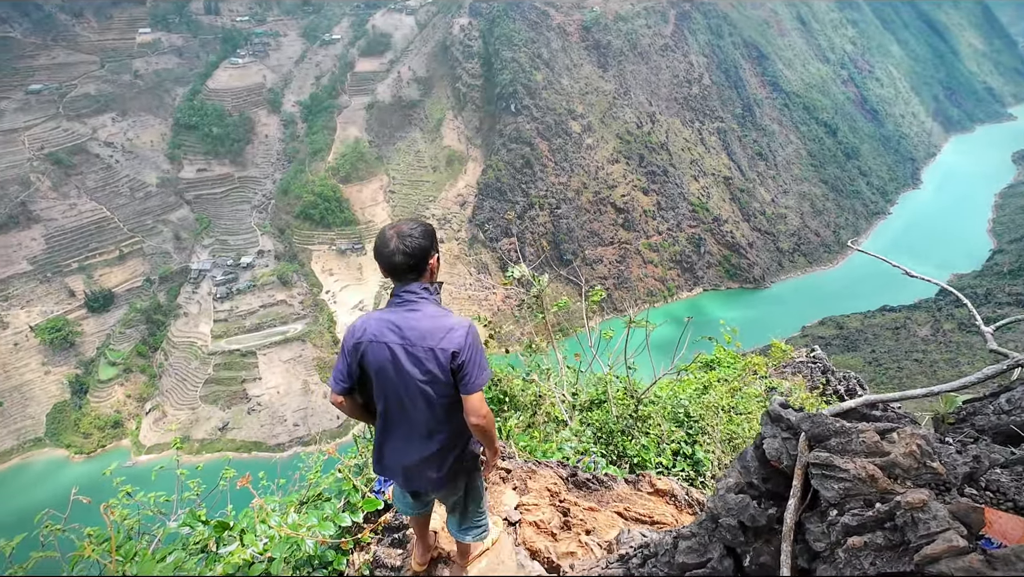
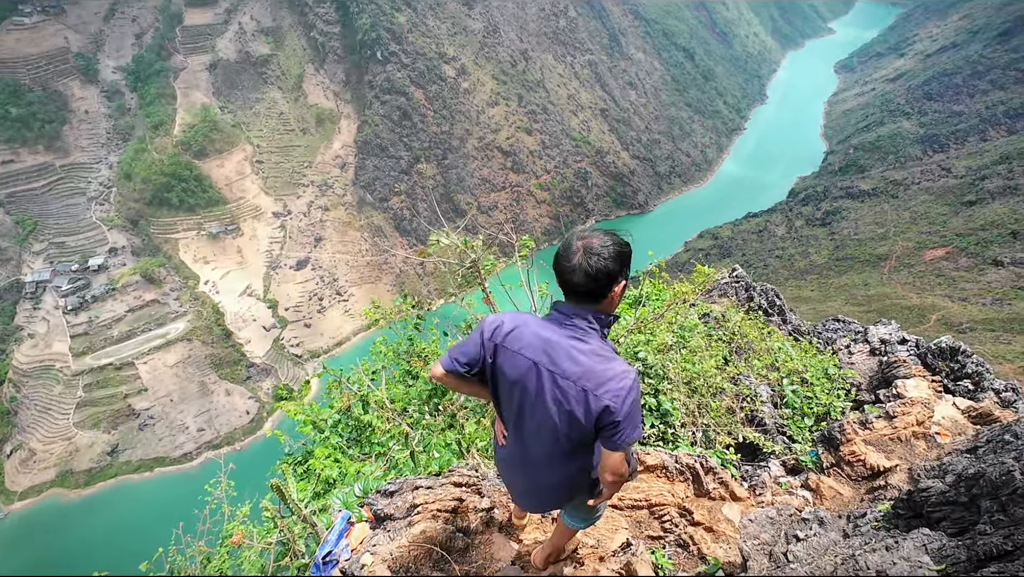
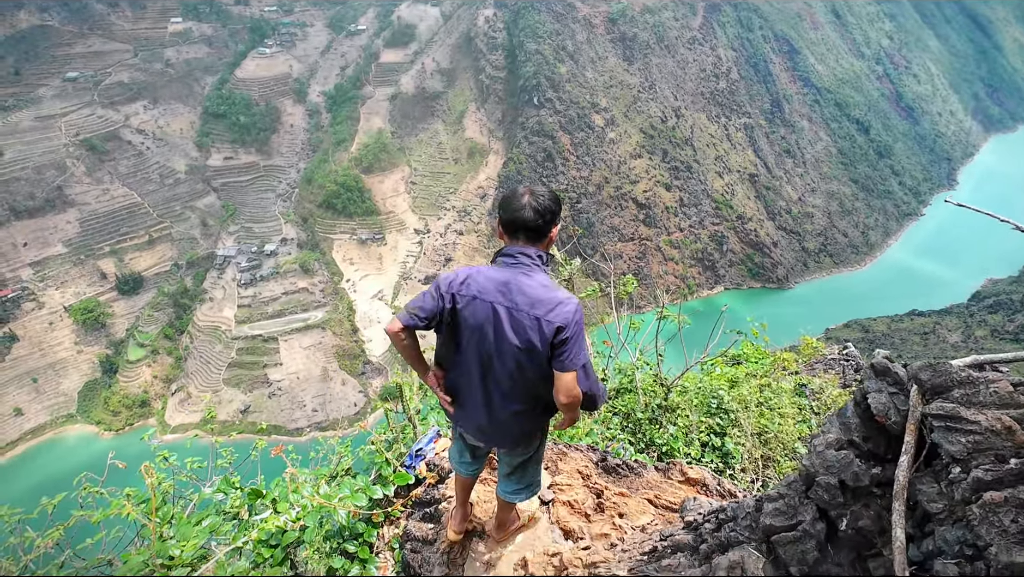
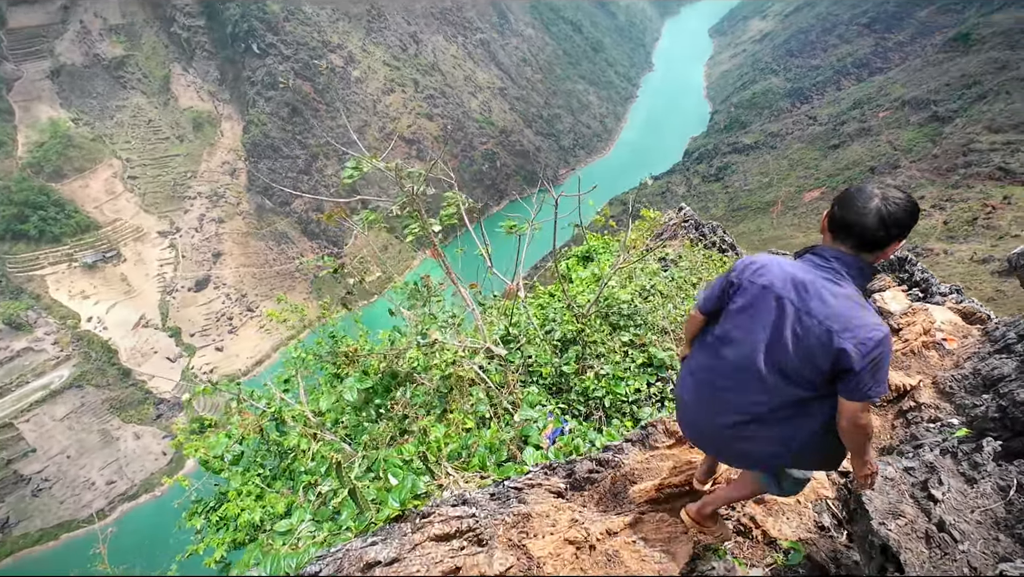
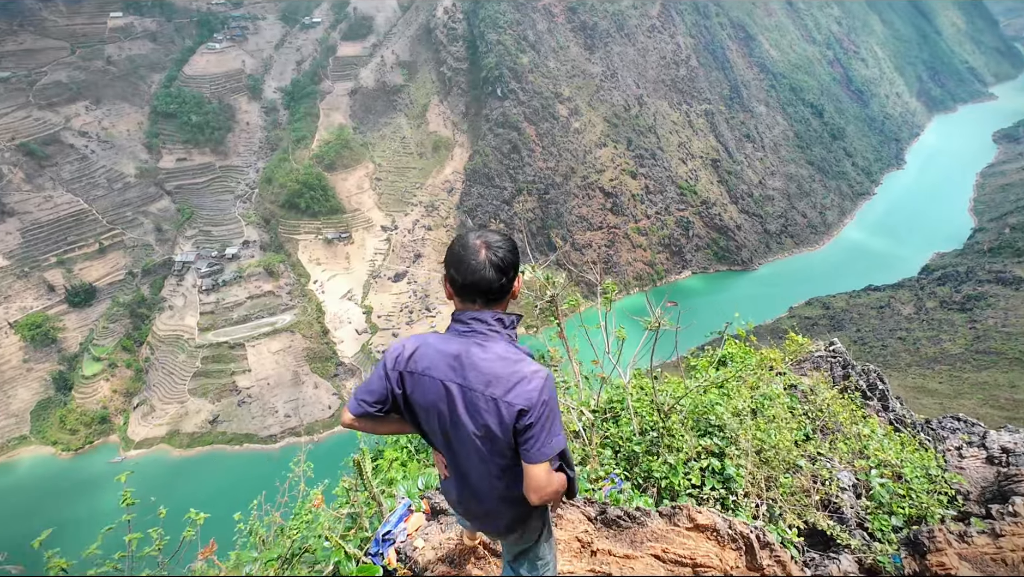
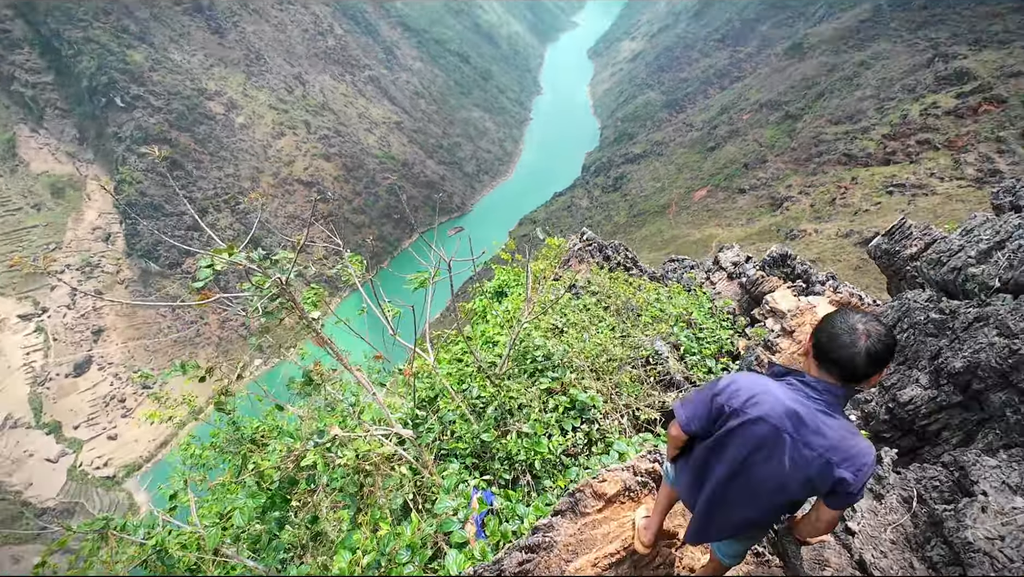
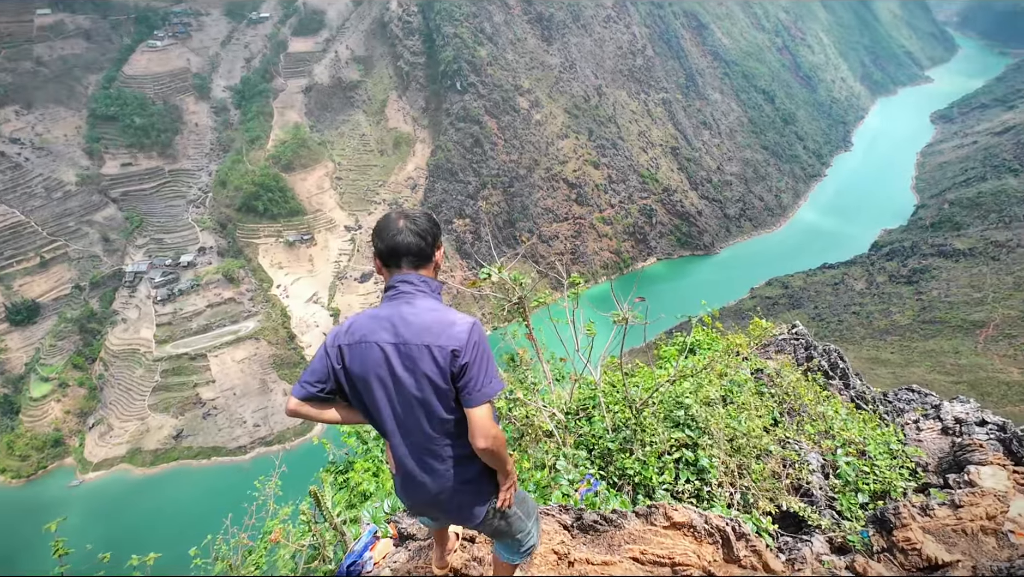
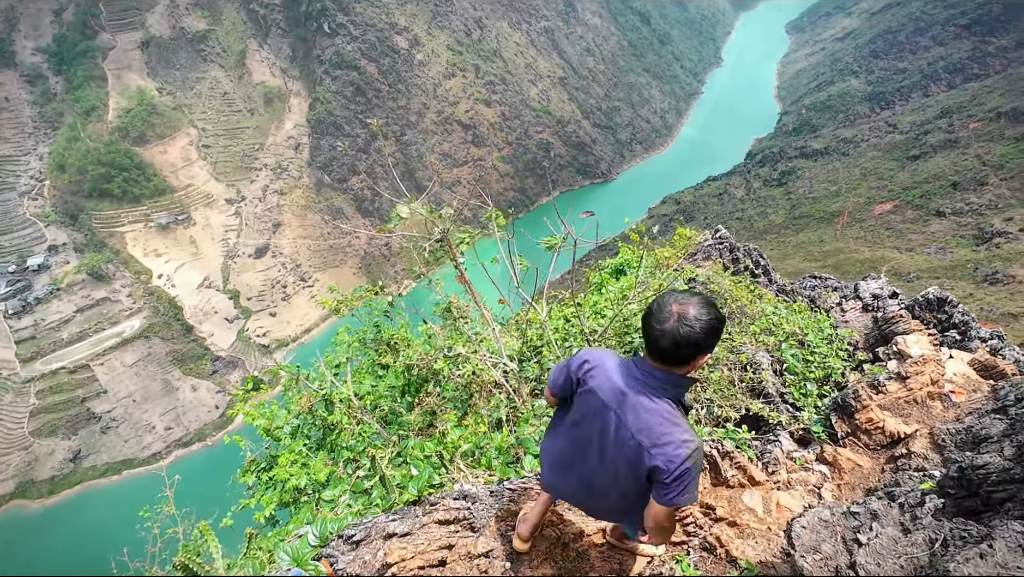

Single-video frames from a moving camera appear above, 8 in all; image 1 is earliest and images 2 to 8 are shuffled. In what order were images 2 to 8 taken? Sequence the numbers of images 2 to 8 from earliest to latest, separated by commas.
3, 5, 7, 2, 8, 4, 6
